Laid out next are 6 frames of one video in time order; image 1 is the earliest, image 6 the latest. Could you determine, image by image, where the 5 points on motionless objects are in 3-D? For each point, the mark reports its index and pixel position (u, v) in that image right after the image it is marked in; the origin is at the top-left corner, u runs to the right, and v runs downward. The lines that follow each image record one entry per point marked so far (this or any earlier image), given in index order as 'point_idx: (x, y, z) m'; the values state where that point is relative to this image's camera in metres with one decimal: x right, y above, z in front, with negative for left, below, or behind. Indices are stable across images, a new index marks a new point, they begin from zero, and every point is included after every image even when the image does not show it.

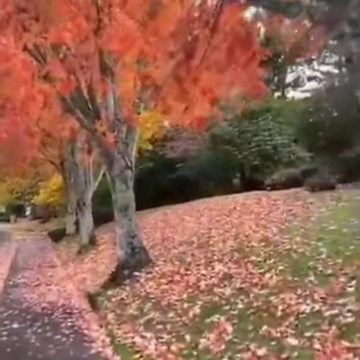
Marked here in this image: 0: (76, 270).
0: (-3.3, -2.9, +14.1) m
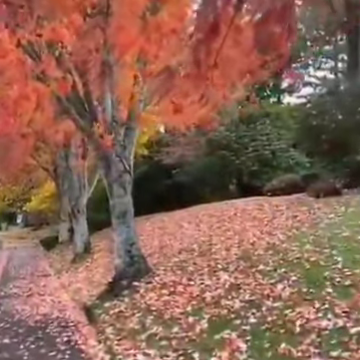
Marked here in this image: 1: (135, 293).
0: (-3.3, -3.0, +13.6) m
1: (-0.8, -2.1, +8.3) m
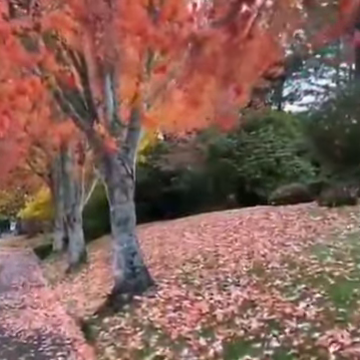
0: (-3.3, -3.2, +12.8) m
1: (-0.7, -2.2, +7.6) m
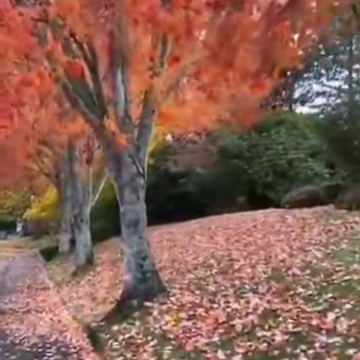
0: (-3.0, -3.2, +12.4) m
1: (-0.5, -2.2, +7.2) m
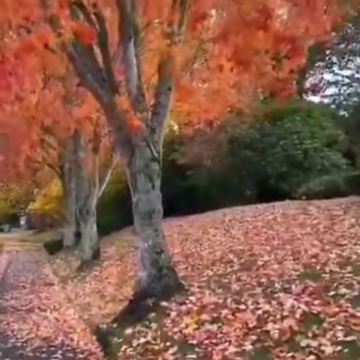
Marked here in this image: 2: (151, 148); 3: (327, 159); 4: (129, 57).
0: (-2.7, -2.9, +11.7) m
1: (-0.2, -2.0, +6.4) m
2: (-0.5, +0.5, +7.2) m
3: (+6.2, +0.9, +19.2) m
4: (-0.8, +1.9, +7.0) m
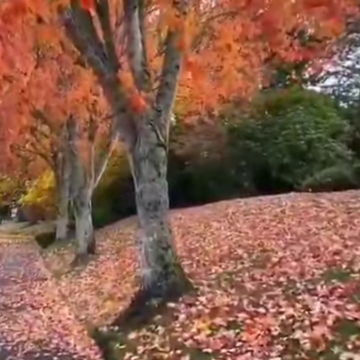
0: (-2.6, -2.6, +11.0) m
1: (-0.1, -1.8, +5.7) m
2: (-0.3, +0.7, +6.5) m
3: (+6.1, +1.2, +18.6) m
4: (-0.7, +2.1, +6.3) m
